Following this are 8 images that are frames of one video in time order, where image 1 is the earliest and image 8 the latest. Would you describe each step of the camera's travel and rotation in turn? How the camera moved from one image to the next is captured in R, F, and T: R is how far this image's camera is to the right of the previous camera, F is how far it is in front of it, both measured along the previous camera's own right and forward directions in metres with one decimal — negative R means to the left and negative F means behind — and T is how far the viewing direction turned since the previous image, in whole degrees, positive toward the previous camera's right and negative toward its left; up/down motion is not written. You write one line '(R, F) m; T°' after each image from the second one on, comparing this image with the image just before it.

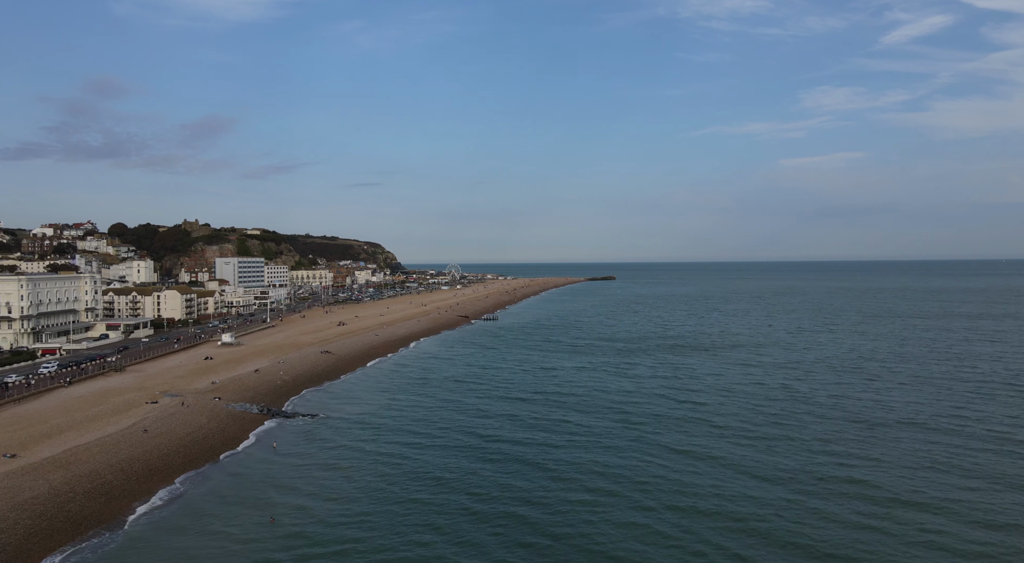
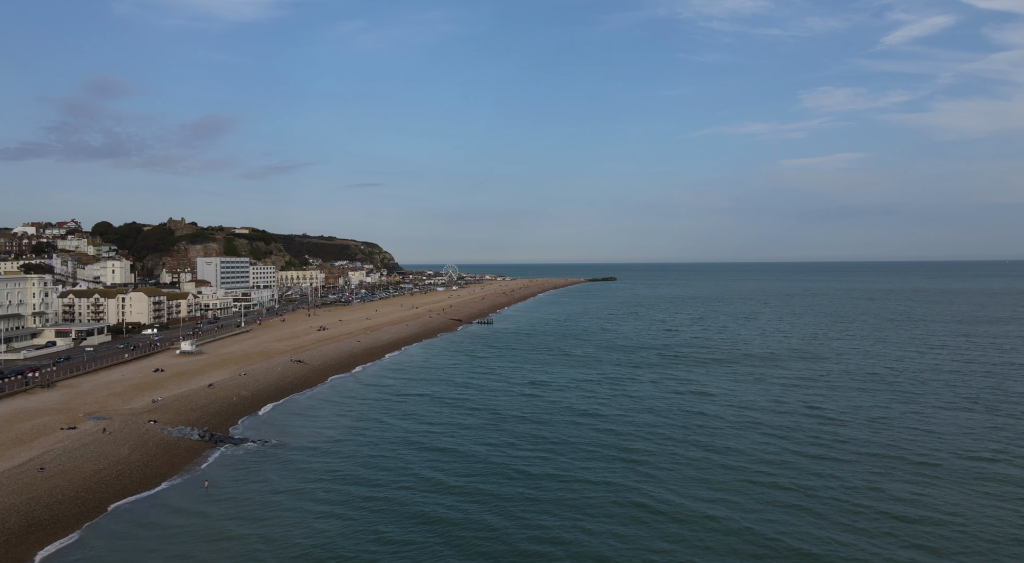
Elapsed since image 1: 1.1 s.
(+0.9, +4.8) m; 0°
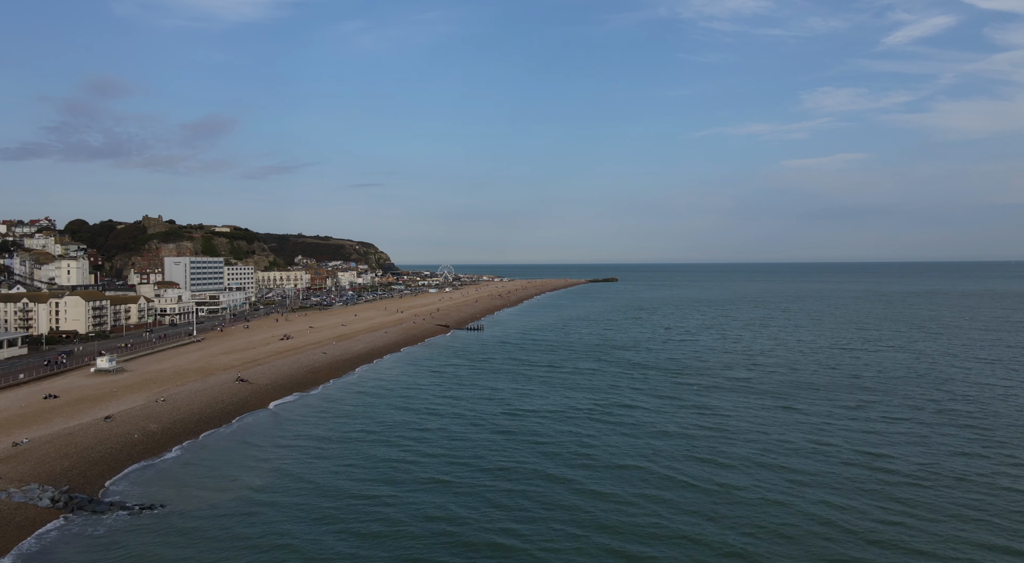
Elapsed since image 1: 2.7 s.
(+1.2, +7.7) m; 0°
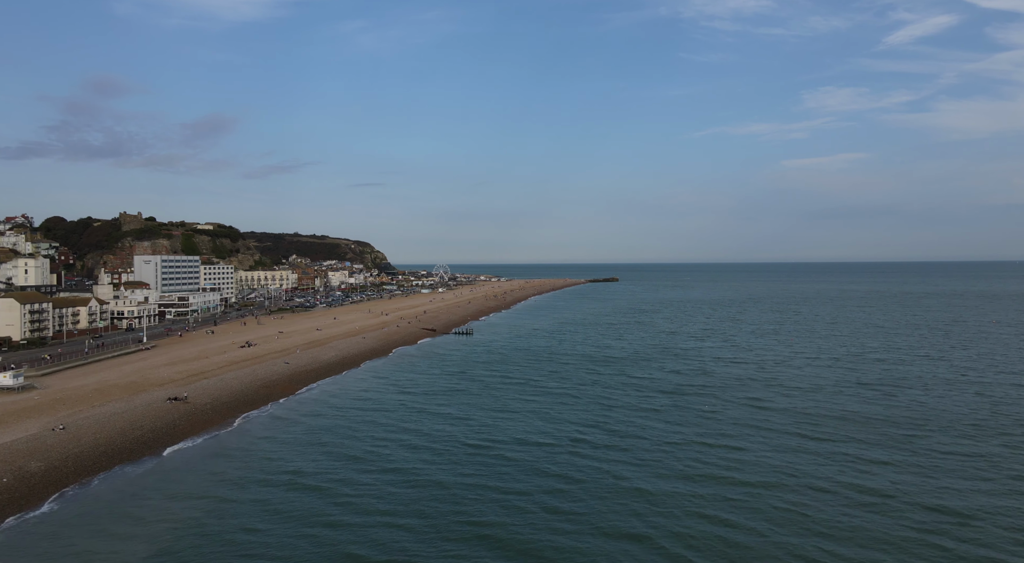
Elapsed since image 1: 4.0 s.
(+1.1, +6.1) m; 0°
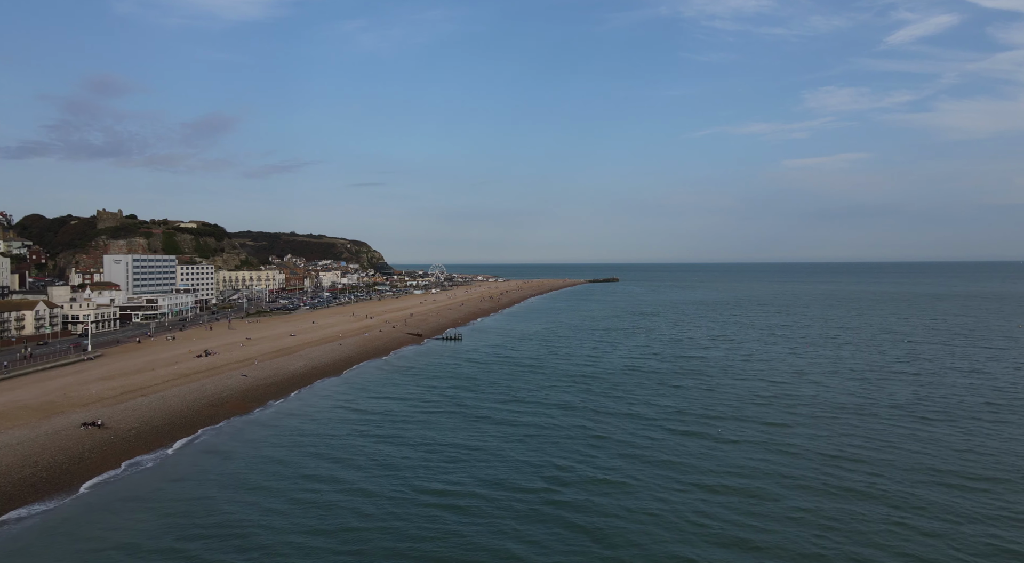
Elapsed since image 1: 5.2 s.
(+1.1, +5.3) m; 0°
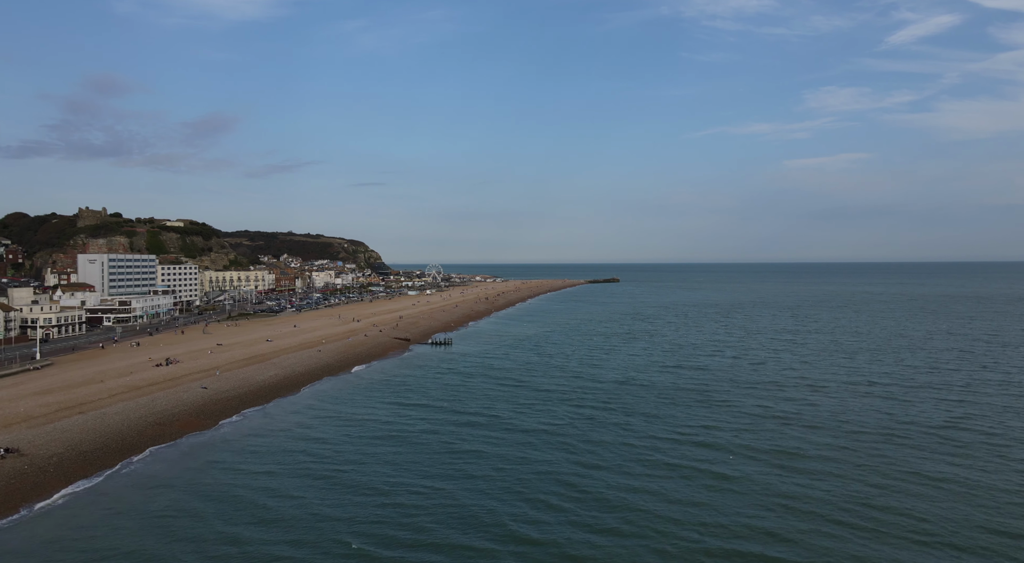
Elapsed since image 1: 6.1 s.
(+0.8, +4.1) m; 0°
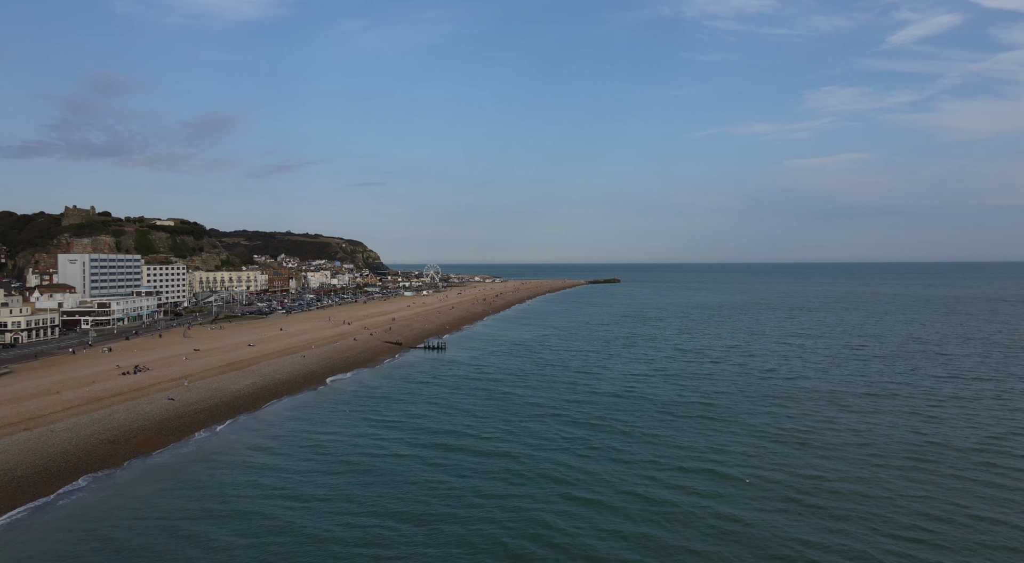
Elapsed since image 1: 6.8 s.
(+0.4, +3.1) m; 0°
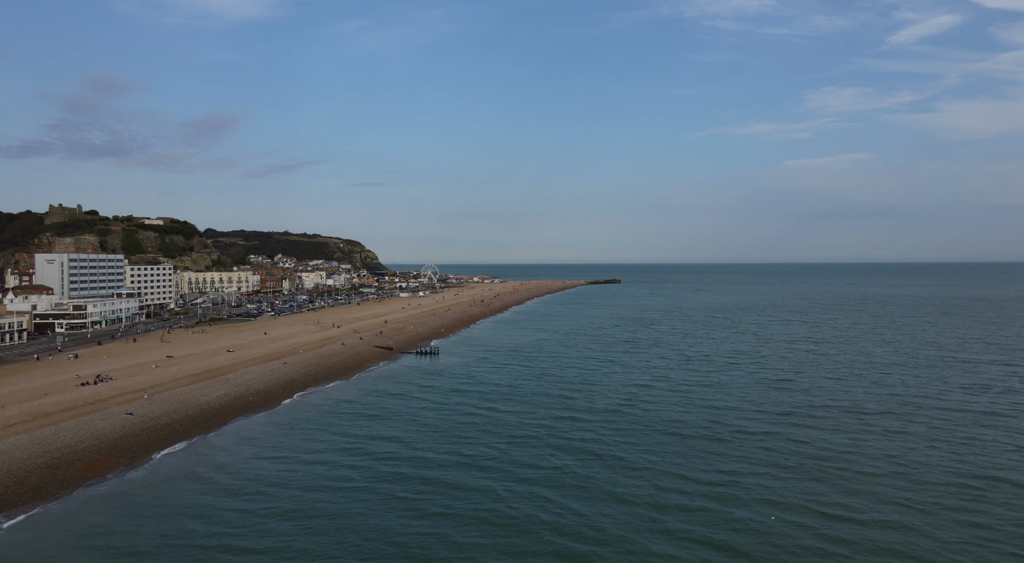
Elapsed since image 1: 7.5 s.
(+0.3, +3.3) m; 0°
